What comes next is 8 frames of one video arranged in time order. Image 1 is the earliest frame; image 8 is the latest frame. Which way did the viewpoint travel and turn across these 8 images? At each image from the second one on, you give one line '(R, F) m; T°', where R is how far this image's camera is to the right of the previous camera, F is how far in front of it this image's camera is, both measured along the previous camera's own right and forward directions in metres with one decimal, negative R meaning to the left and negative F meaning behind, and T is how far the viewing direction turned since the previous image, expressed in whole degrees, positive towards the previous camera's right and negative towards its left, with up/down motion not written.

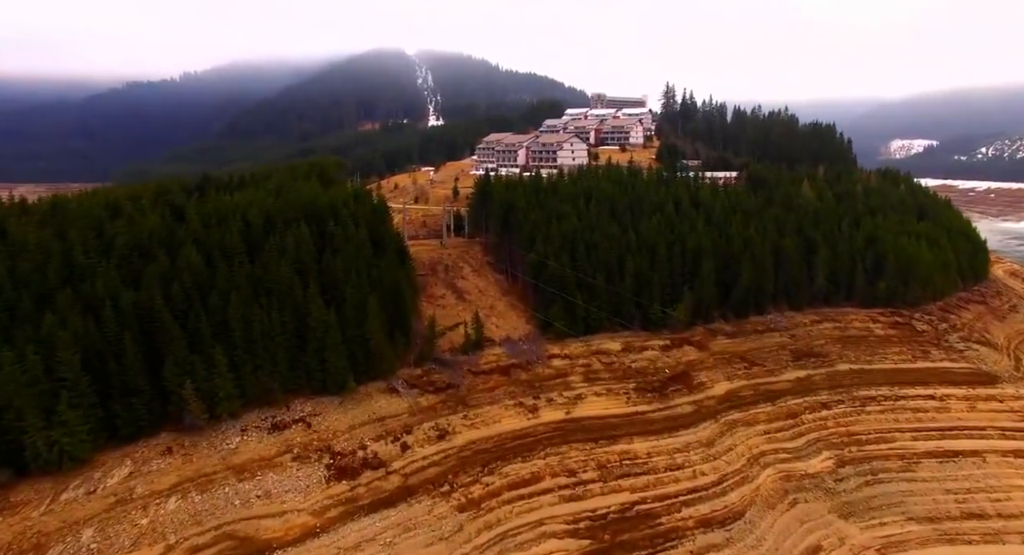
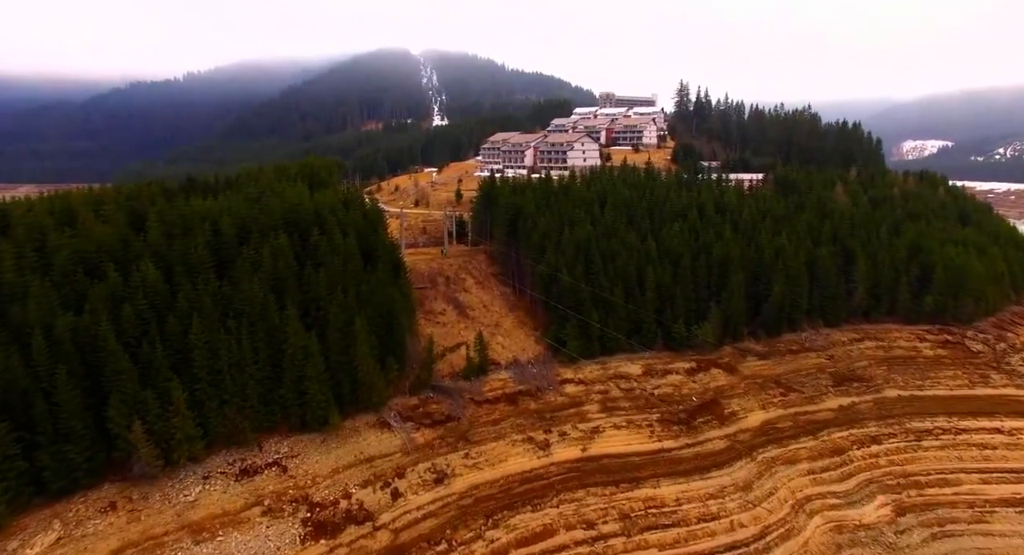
(-0.1, +3.5) m; 0°
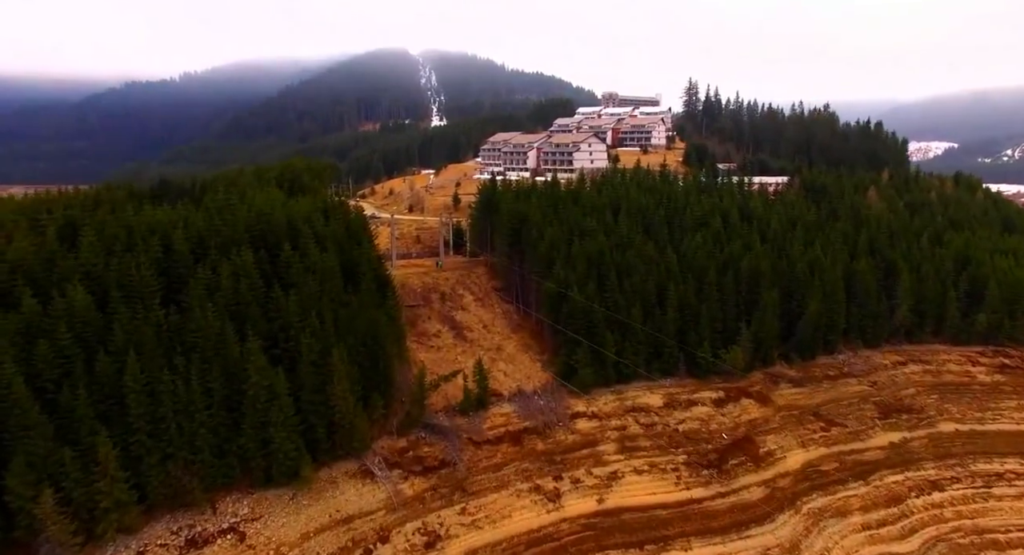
(-0.2, +3.7) m; 0°
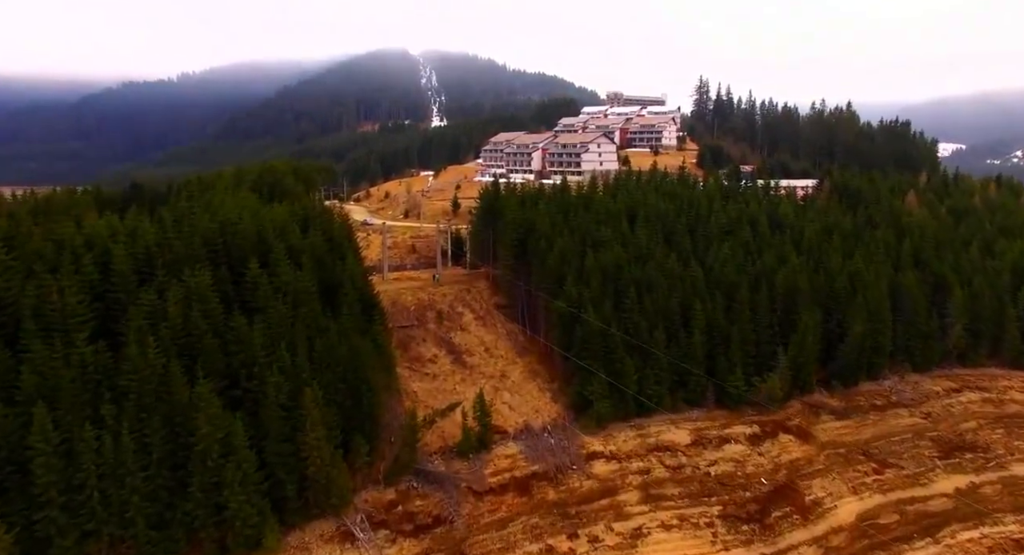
(-0.2, +3.4) m; 0°
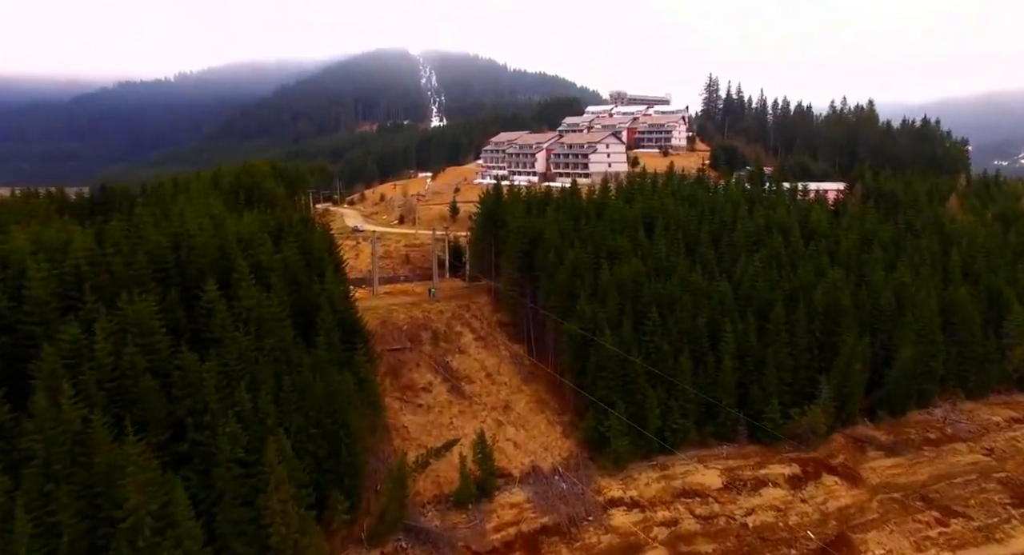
(-0.2, +3.0) m; 0°
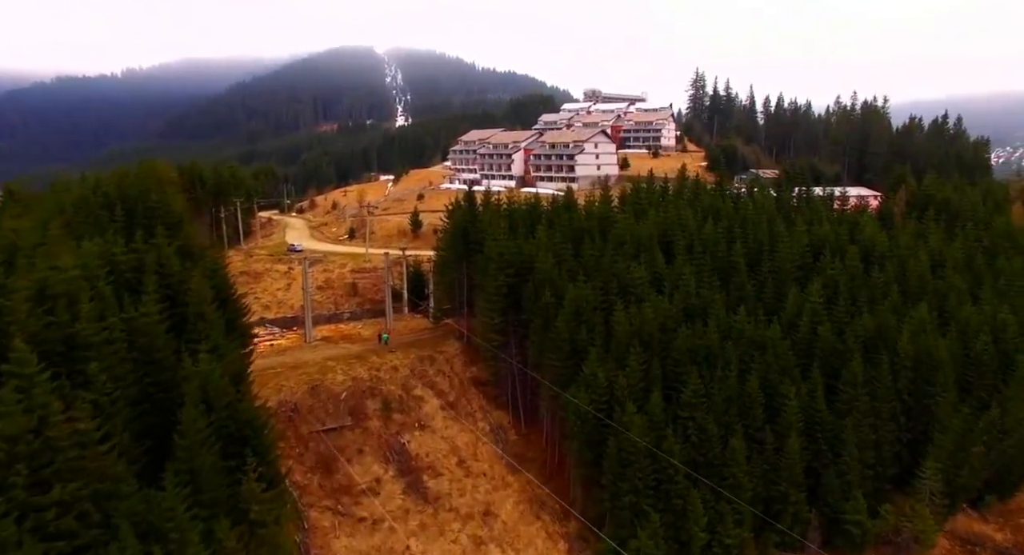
(-0.3, +6.6) m; +3°
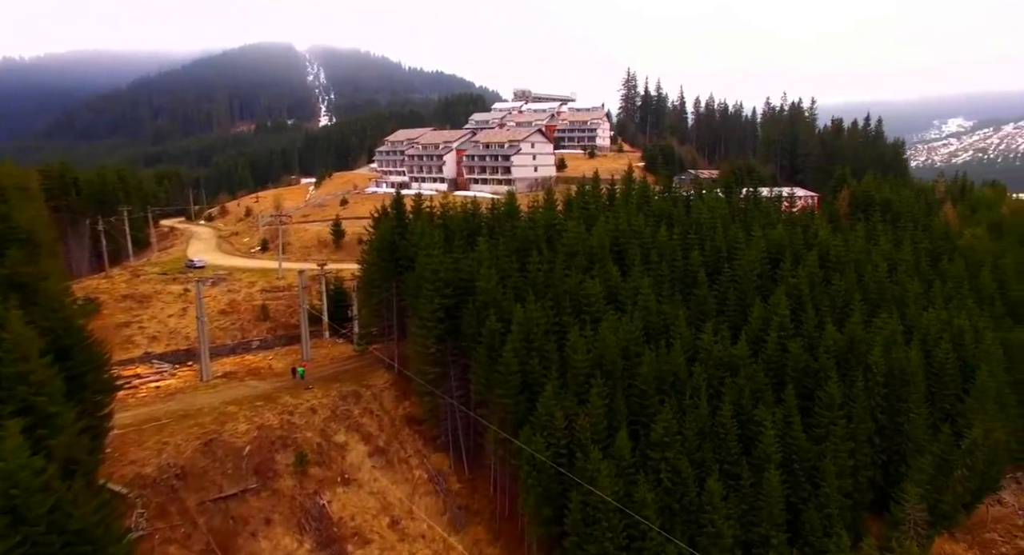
(-0.1, +2.6) m; +6°
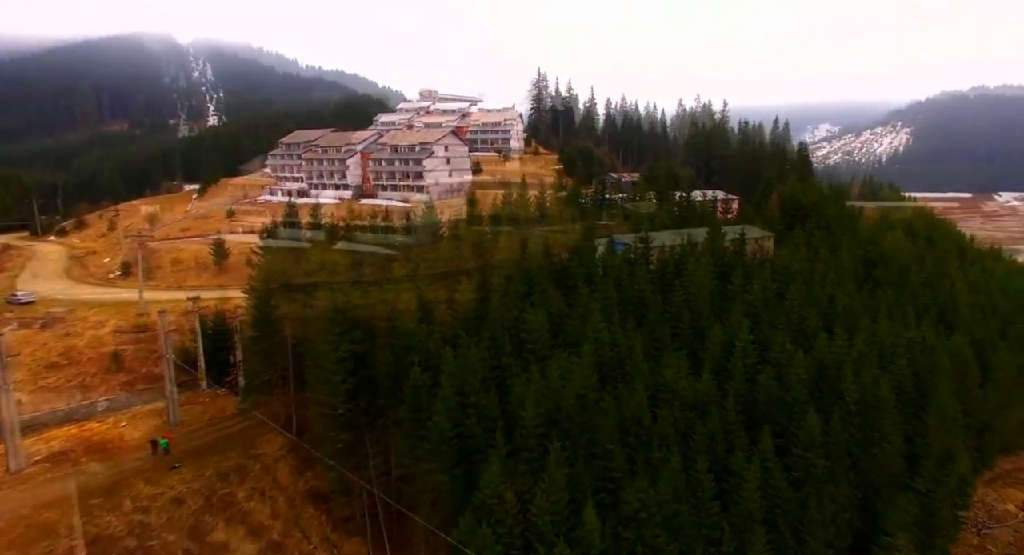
(-0.3, +3.1) m; +8°
